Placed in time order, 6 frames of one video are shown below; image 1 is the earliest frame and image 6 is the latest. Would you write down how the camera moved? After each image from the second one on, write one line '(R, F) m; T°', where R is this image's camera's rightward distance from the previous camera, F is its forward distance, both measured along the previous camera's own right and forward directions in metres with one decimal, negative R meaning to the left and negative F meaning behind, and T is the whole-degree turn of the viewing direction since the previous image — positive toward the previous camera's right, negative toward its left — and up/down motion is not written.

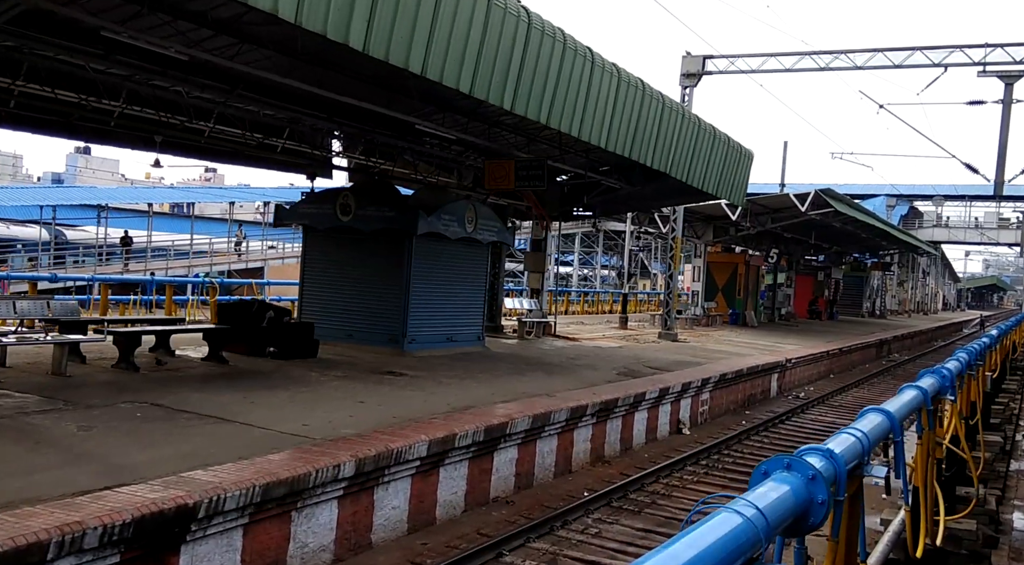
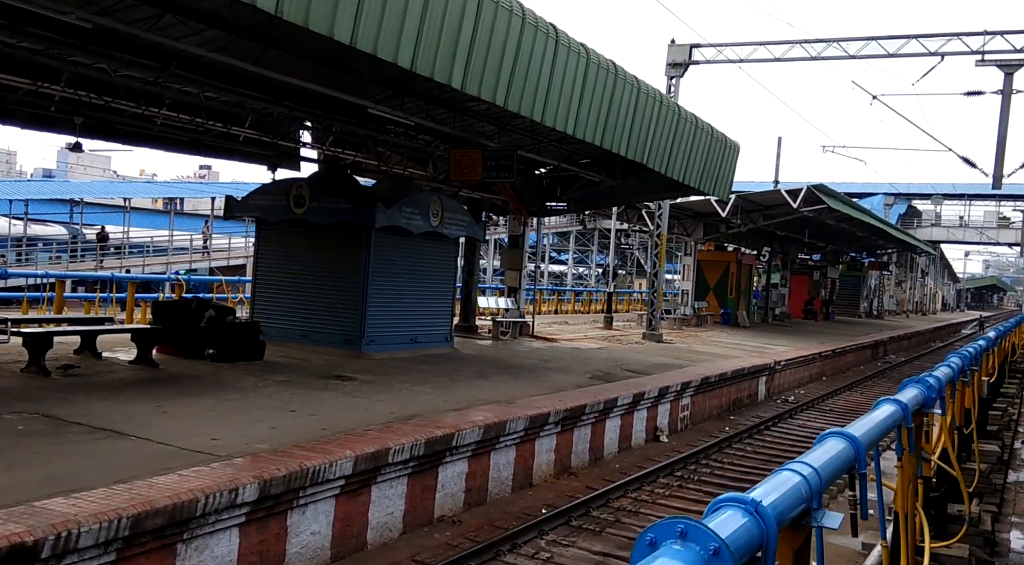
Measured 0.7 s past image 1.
(+0.4, +0.8) m; 0°
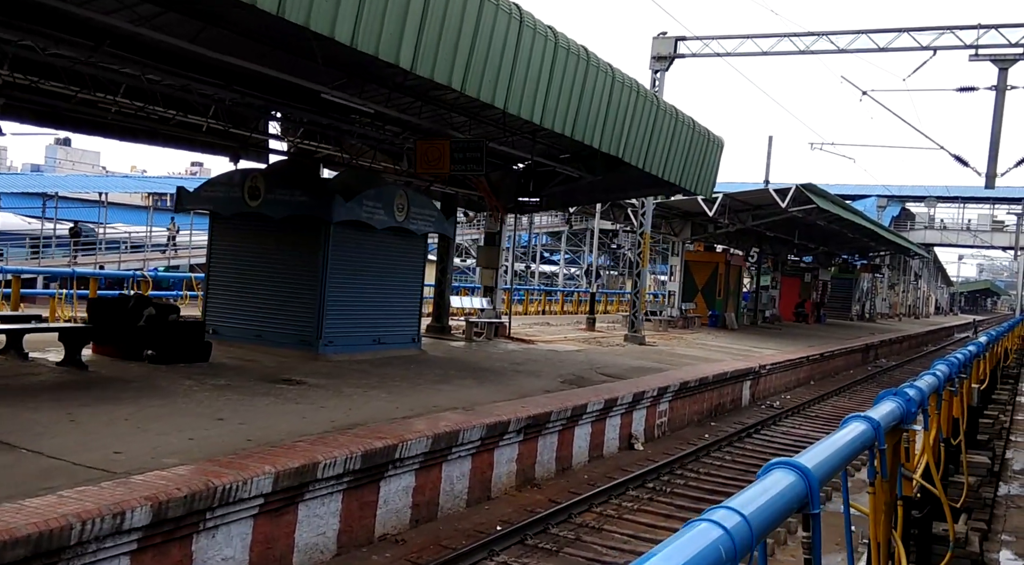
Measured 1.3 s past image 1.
(+0.3, +0.6) m; 0°
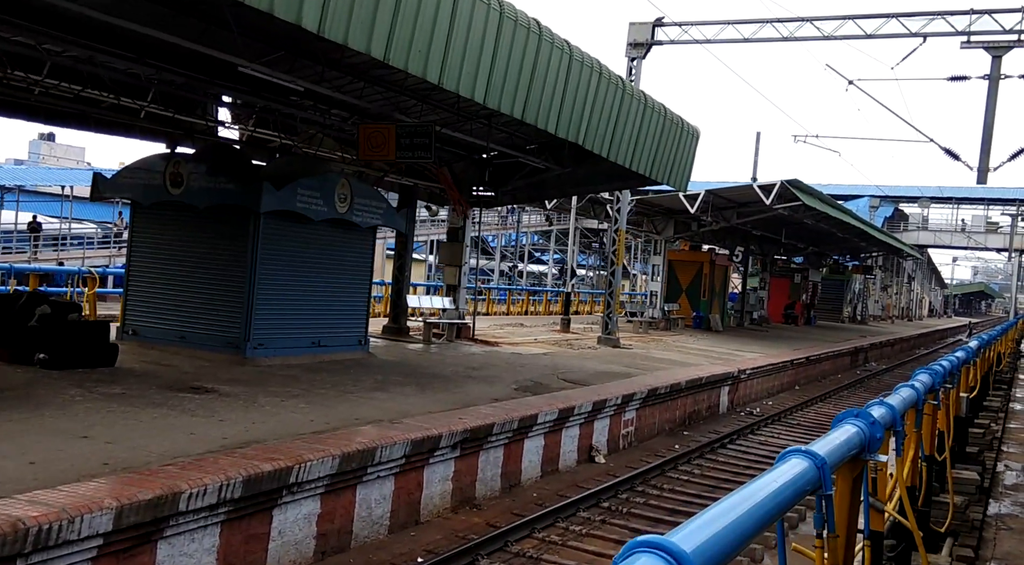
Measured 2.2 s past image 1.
(+0.5, +0.9) m; 0°
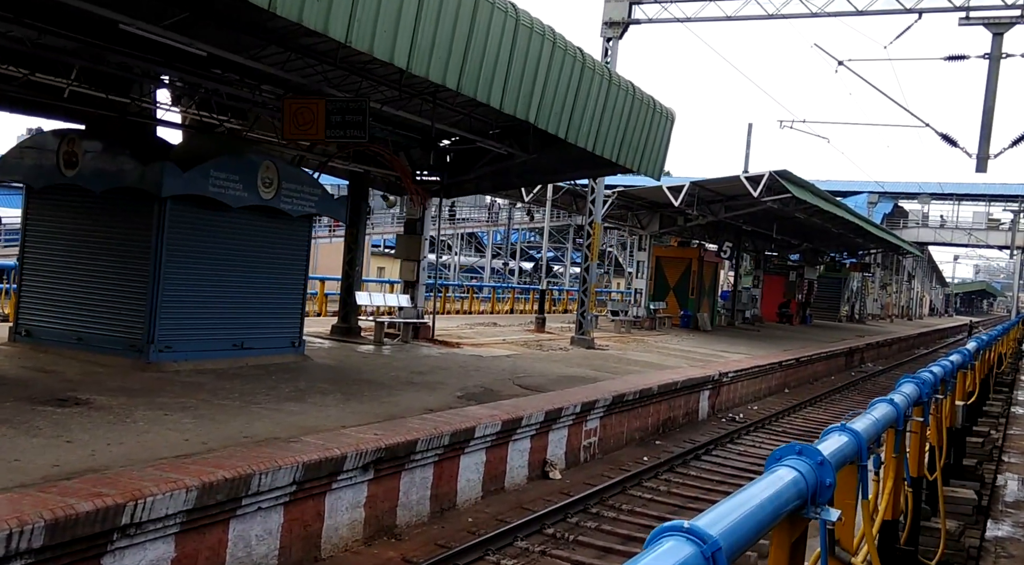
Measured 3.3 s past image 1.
(+0.6, +1.1) m; 0°
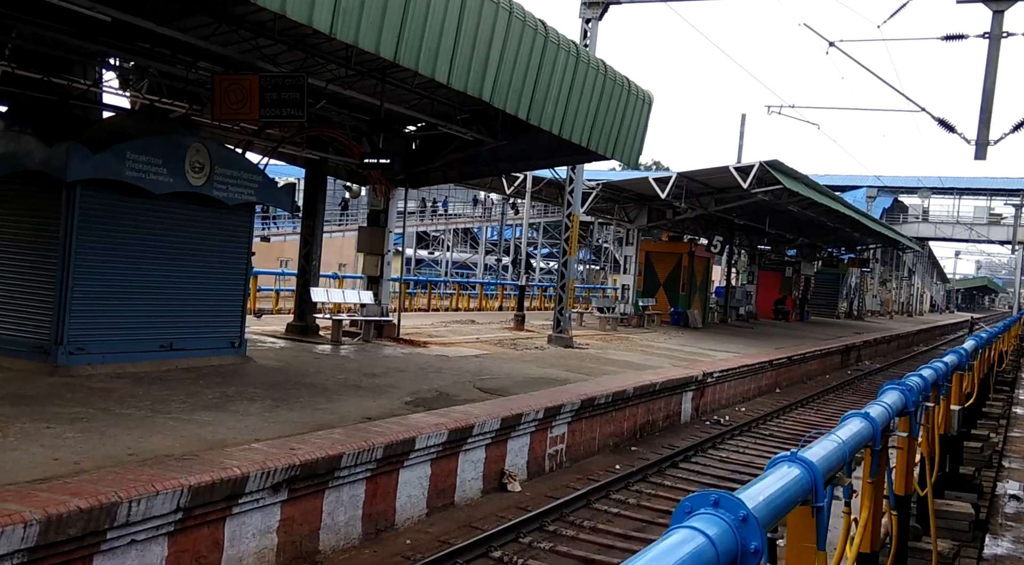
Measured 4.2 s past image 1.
(+0.5, +0.8) m; 0°
